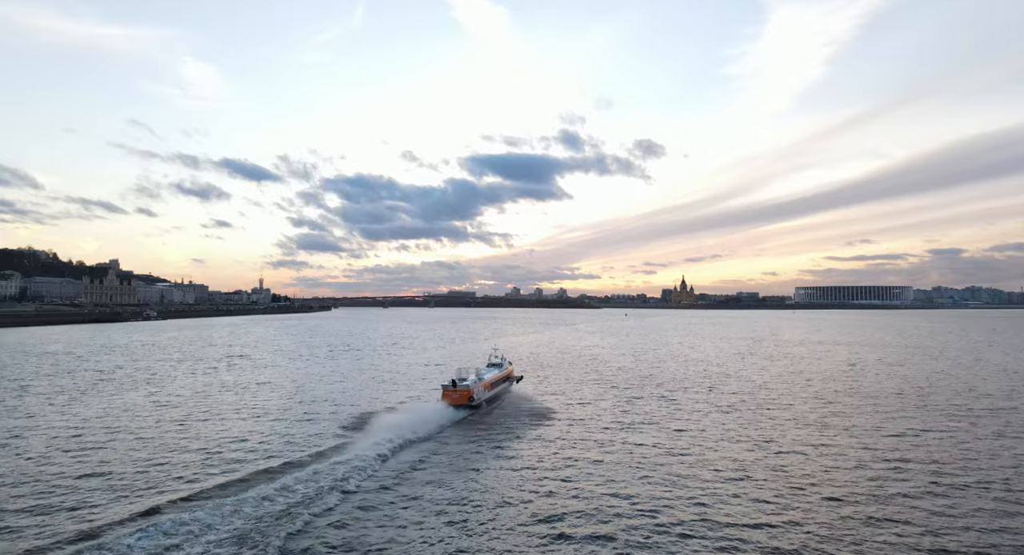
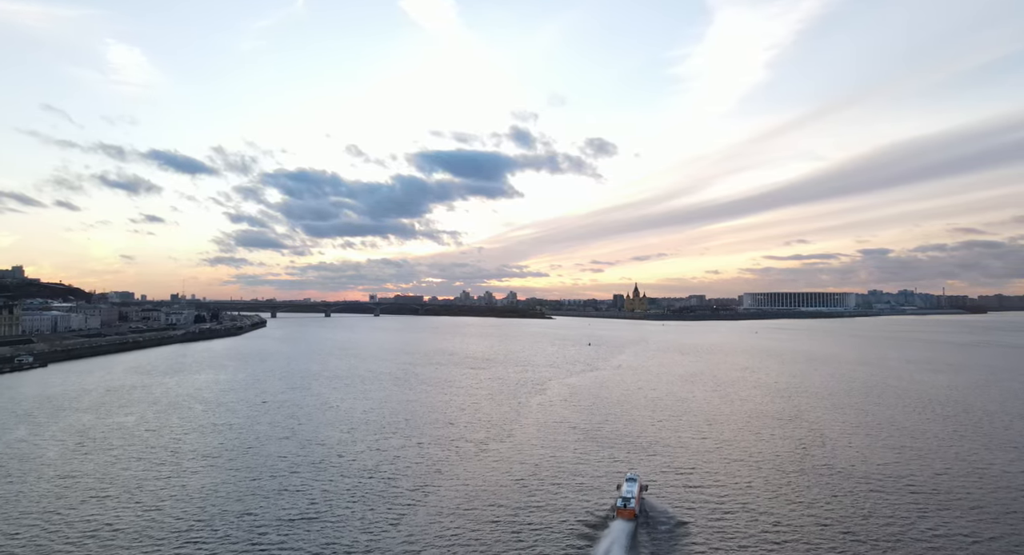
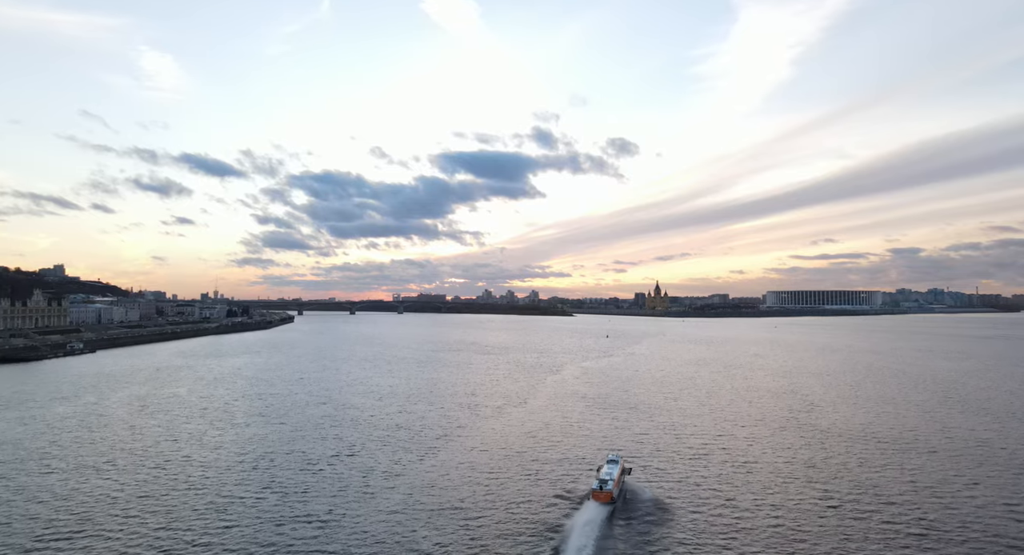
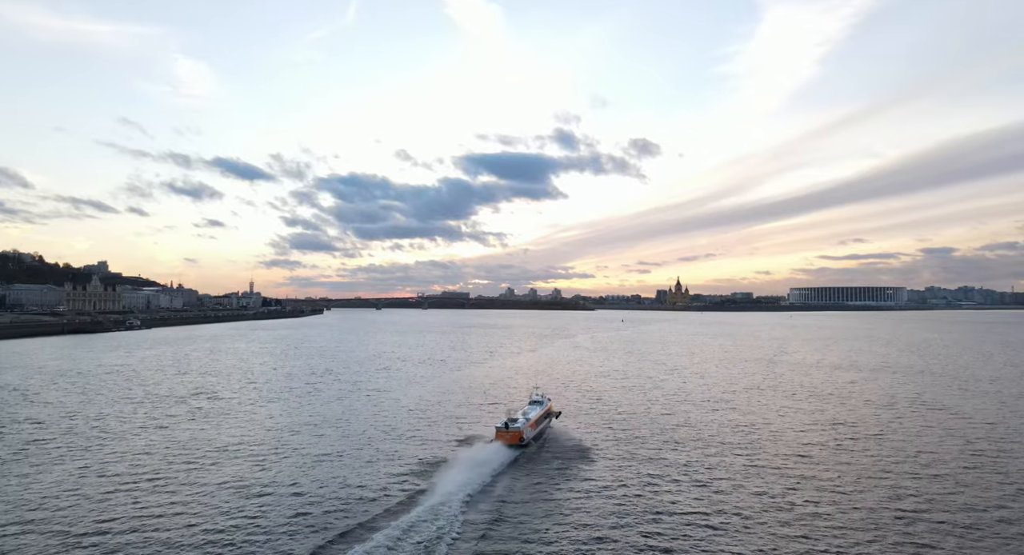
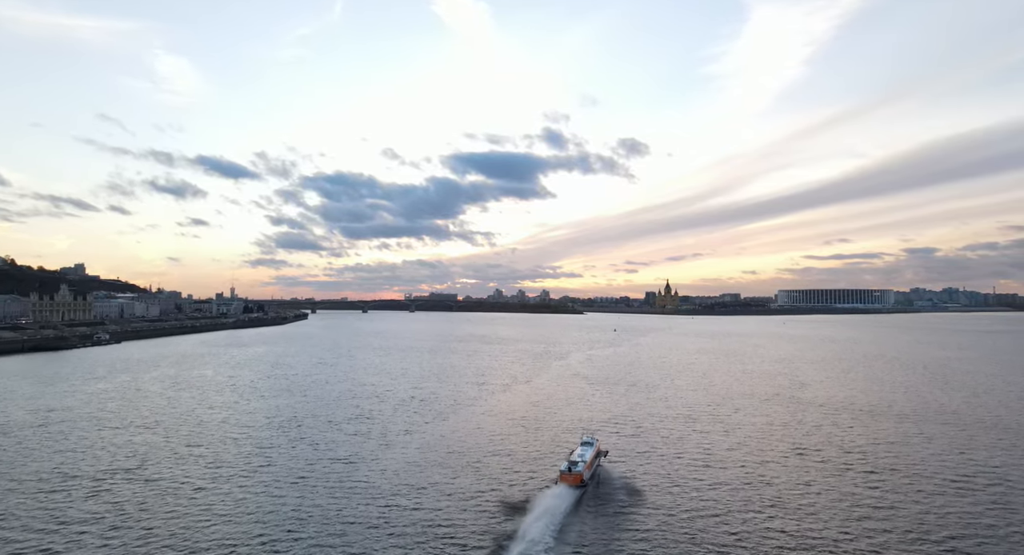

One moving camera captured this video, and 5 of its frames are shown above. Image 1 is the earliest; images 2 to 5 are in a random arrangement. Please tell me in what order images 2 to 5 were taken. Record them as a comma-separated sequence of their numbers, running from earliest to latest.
4, 5, 3, 2
